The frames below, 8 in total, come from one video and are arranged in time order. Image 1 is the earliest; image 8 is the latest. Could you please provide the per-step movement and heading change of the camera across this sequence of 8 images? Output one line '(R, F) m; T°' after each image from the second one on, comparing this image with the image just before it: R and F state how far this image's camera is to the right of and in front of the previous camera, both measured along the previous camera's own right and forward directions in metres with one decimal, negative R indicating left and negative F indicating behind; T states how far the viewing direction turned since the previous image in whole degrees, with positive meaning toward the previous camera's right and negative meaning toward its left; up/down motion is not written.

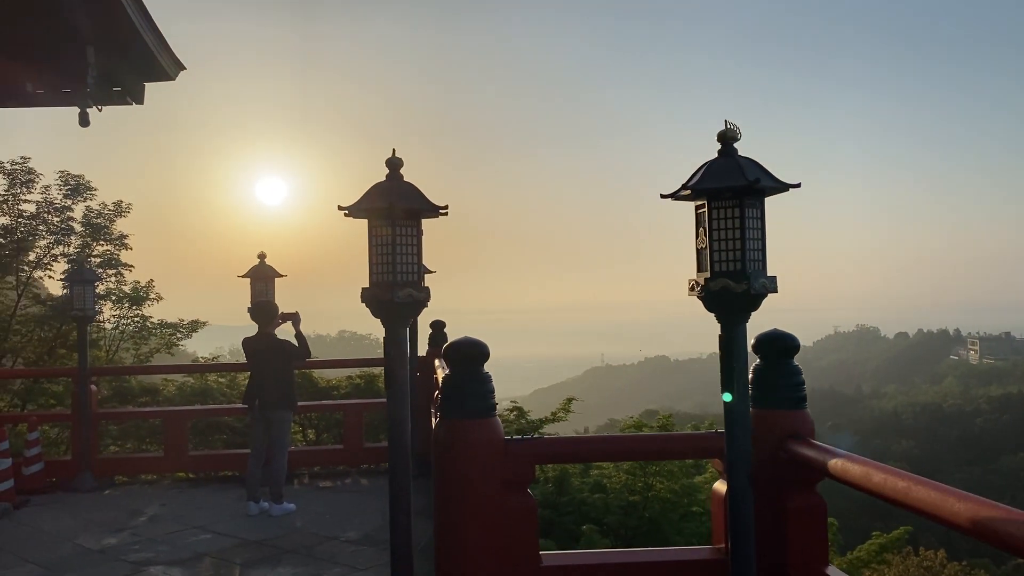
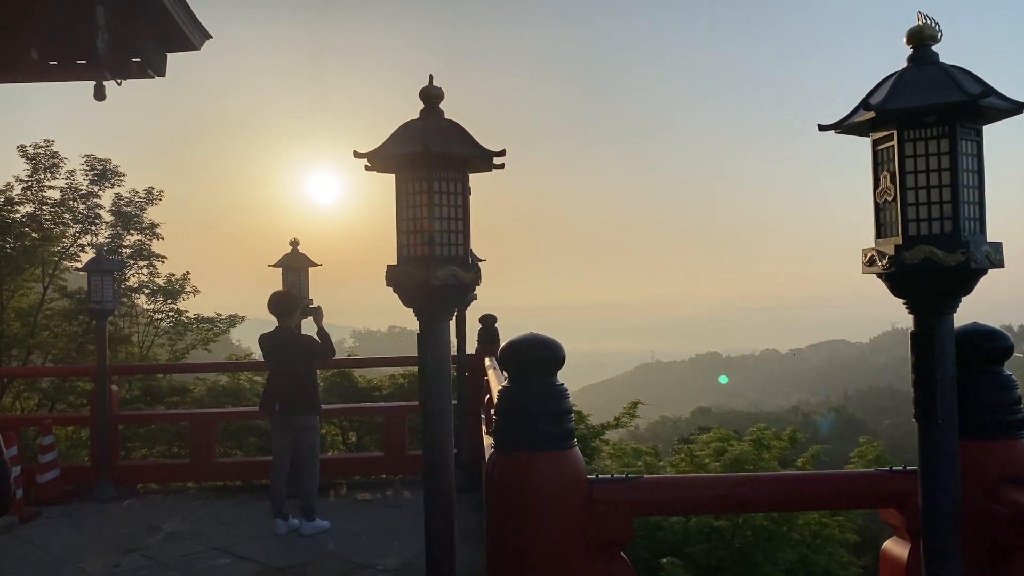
(-0.1, +0.8) m; -3°
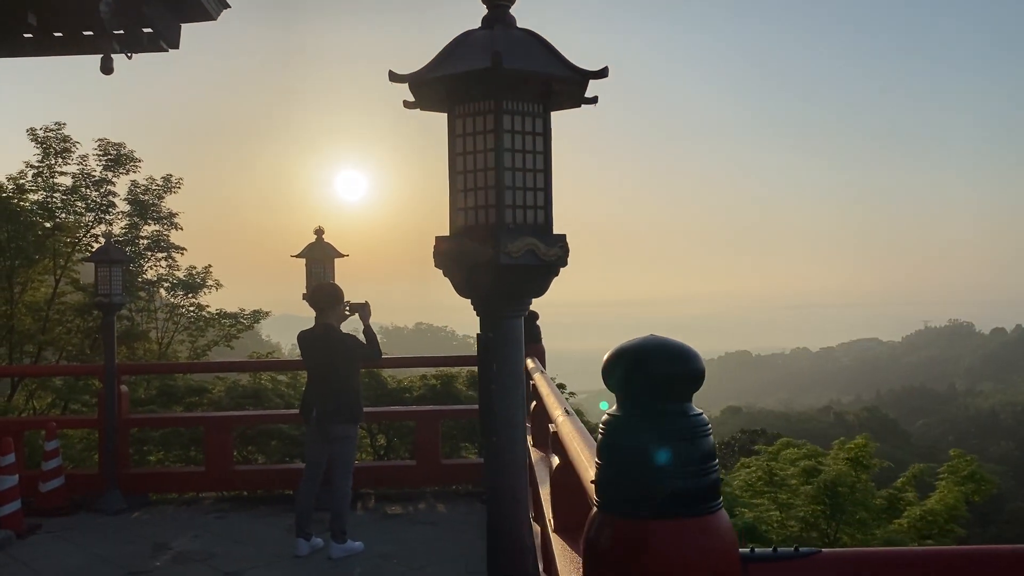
(-0.1, +0.6) m; -2°
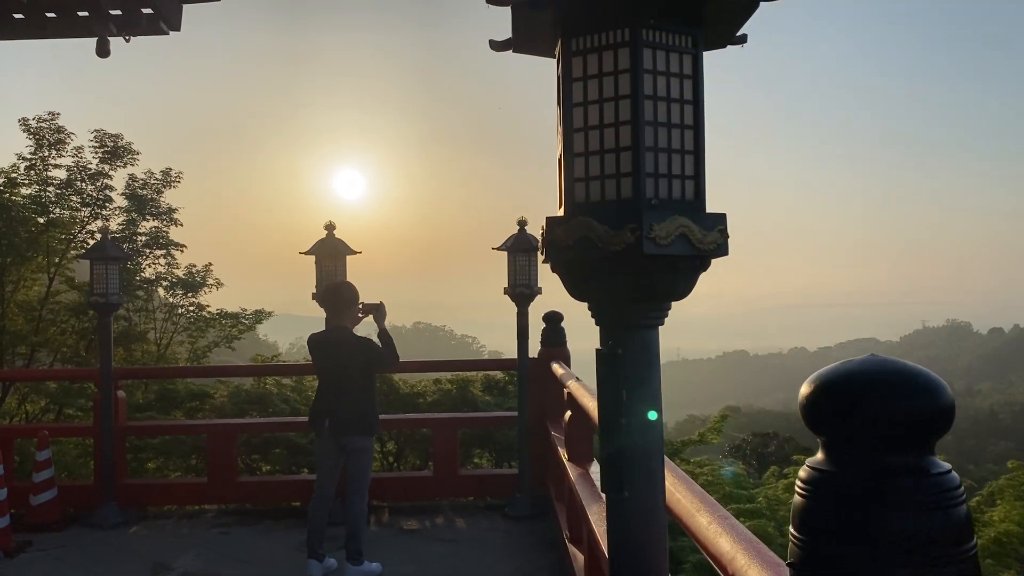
(-0.2, +0.4) m; 0°
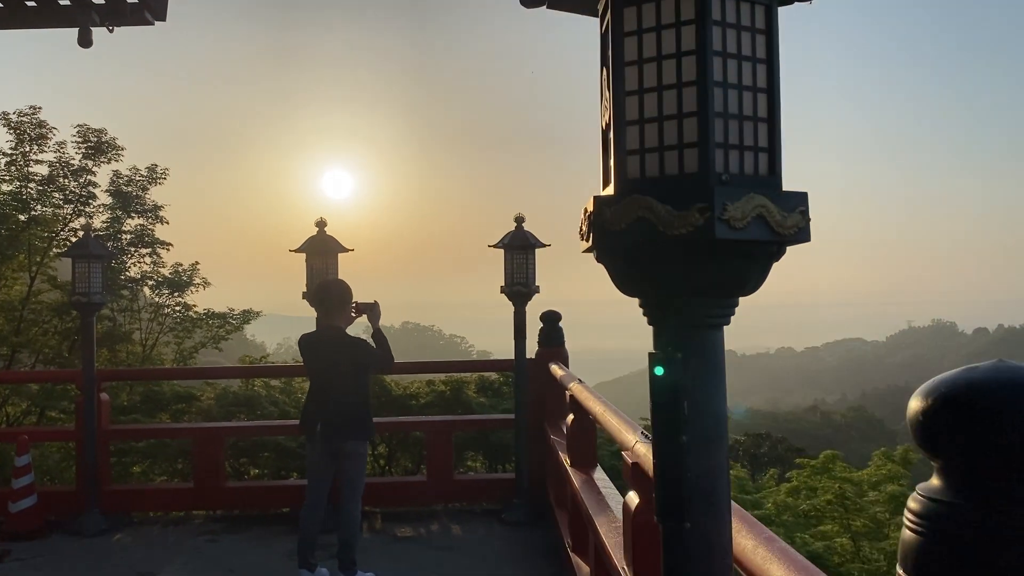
(-0.1, +0.2) m; +1°
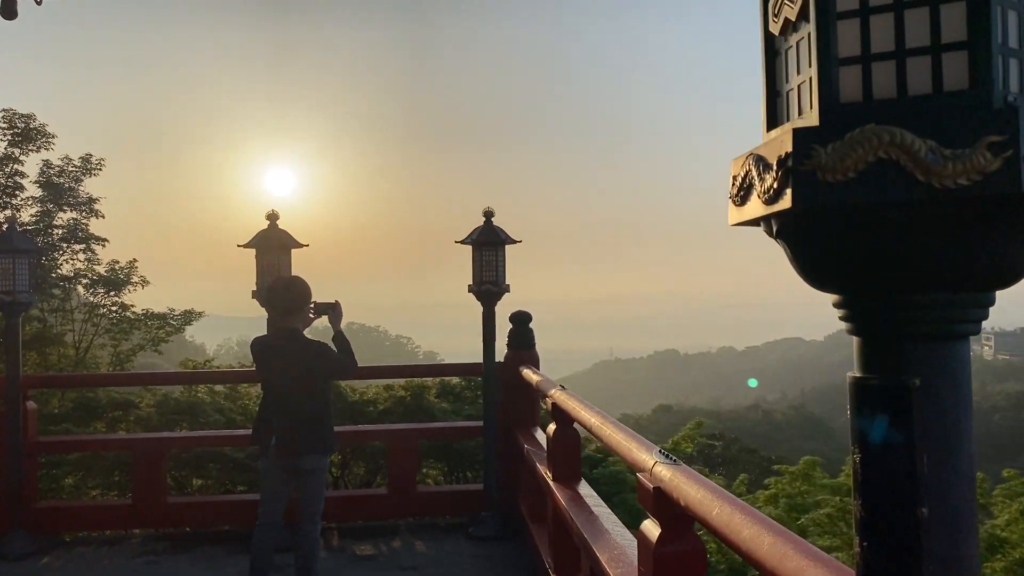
(-0.1, +0.3) m; +3°
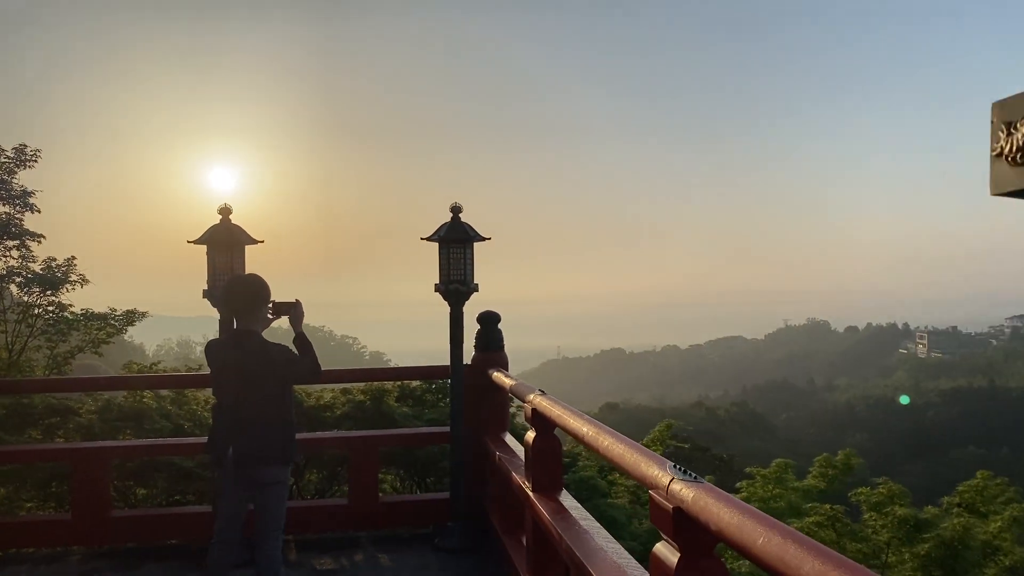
(-0.1, +0.2) m; +3°
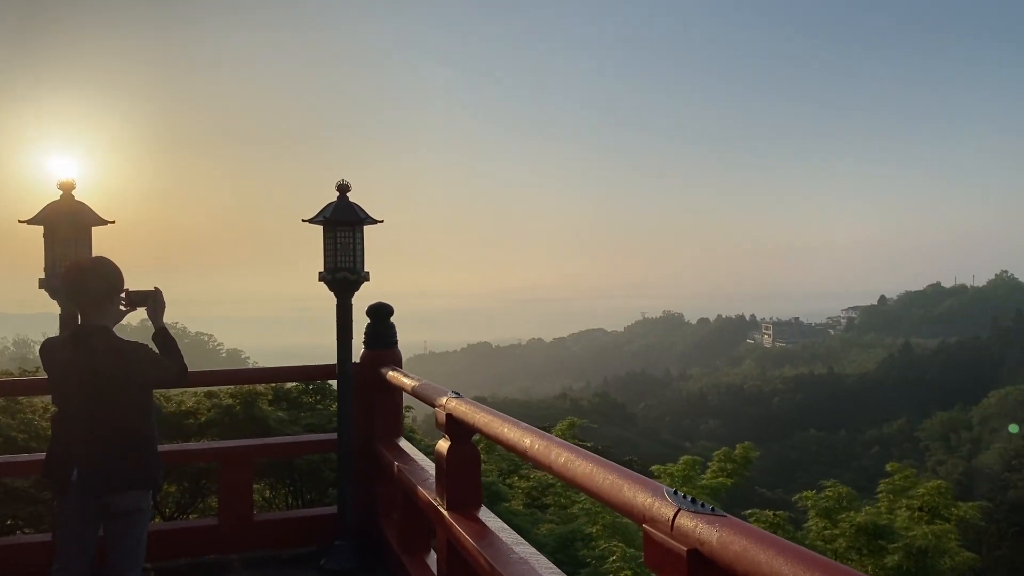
(-0.2, +0.5) m; +9°
